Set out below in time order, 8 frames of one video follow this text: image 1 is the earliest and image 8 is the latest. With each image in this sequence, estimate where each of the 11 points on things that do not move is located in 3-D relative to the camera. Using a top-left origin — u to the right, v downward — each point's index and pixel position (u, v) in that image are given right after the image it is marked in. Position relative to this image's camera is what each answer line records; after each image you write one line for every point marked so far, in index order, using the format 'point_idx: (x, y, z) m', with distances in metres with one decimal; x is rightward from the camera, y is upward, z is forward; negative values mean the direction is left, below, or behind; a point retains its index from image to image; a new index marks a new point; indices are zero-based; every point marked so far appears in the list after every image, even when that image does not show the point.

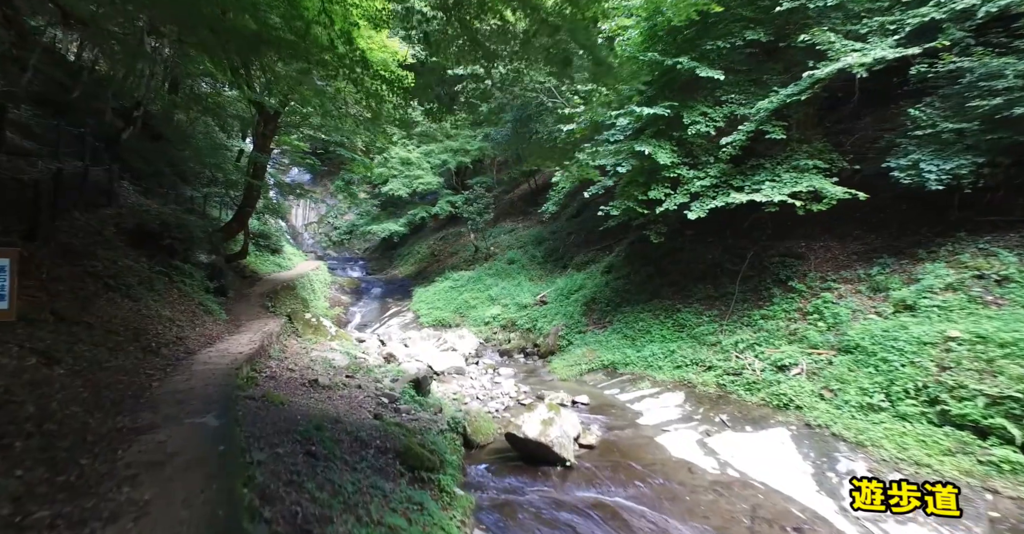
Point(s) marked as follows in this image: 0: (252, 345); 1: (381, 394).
0: (-4.0, -1.2, +7.2) m
1: (-1.8, -1.7, +6.3) m
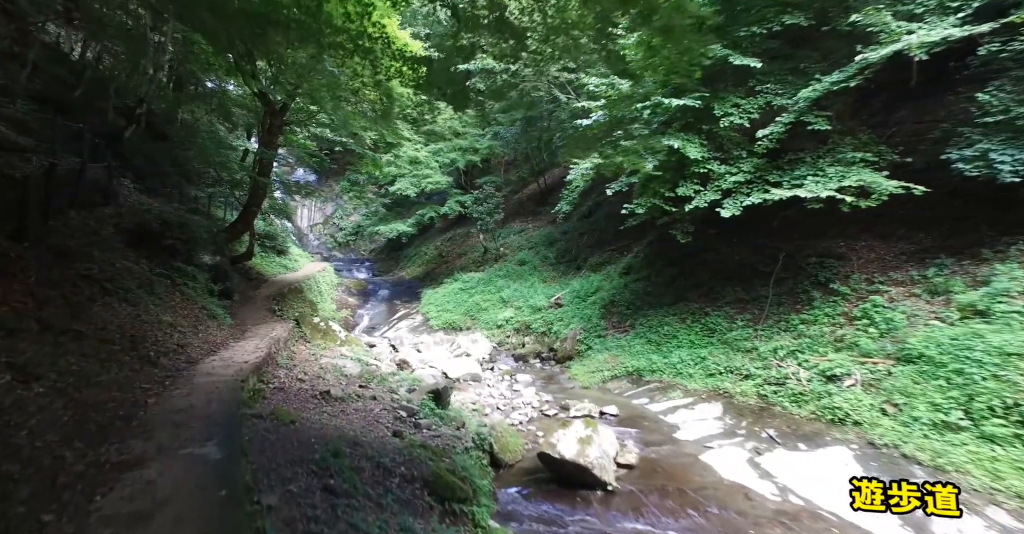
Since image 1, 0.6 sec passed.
0: (-3.6, -1.2, +6.8) m
1: (-1.4, -1.7, +5.8) m
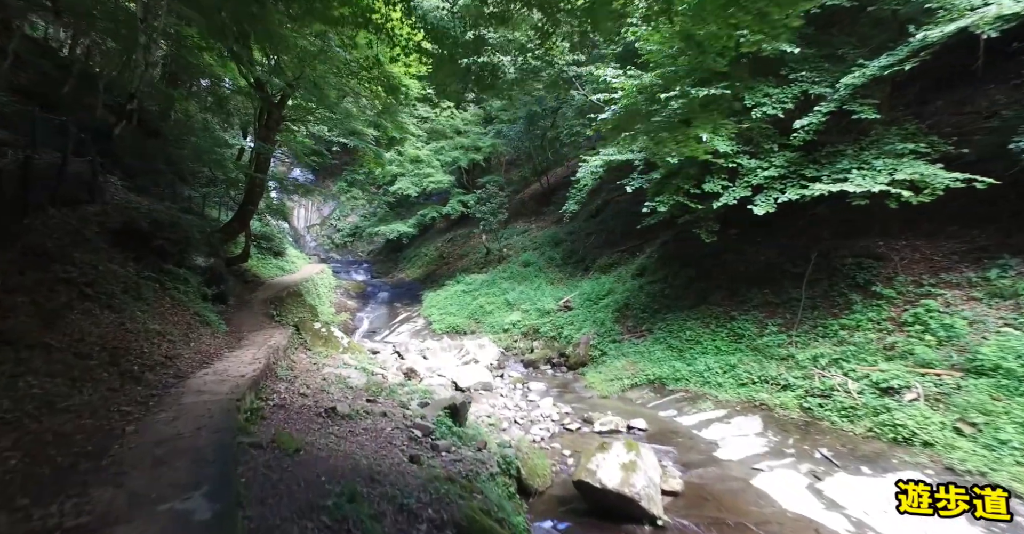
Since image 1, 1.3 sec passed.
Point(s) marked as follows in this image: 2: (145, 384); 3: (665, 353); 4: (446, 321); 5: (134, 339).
0: (-3.3, -1.3, +6.2) m
1: (-1.1, -1.8, +5.3) m
2: (-3.7, -1.2, +4.8) m
3: (+3.0, -1.7, +9.3) m
4: (-2.4, -1.9, +17.0) m
5: (-4.4, -0.9, +5.6) m
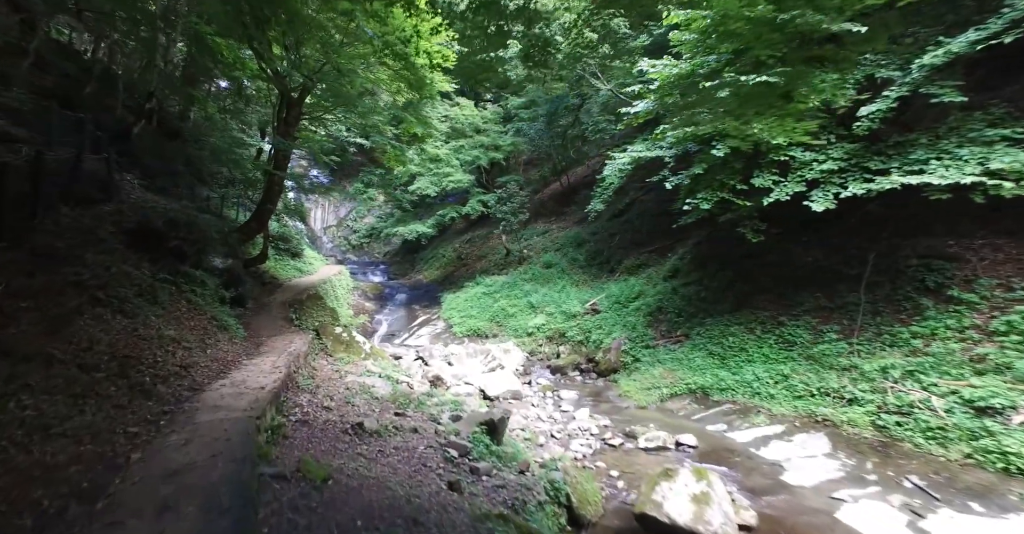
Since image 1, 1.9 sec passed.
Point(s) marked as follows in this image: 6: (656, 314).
0: (-2.9, -1.3, +5.7) m
1: (-0.7, -1.8, +4.8) m
2: (-3.3, -1.2, +4.4) m
3: (+3.5, -1.7, +8.7) m
4: (-1.6, -2.0, +16.5) m
5: (-4.0, -0.9, +5.2) m
6: (+3.4, -1.1, +11.4) m
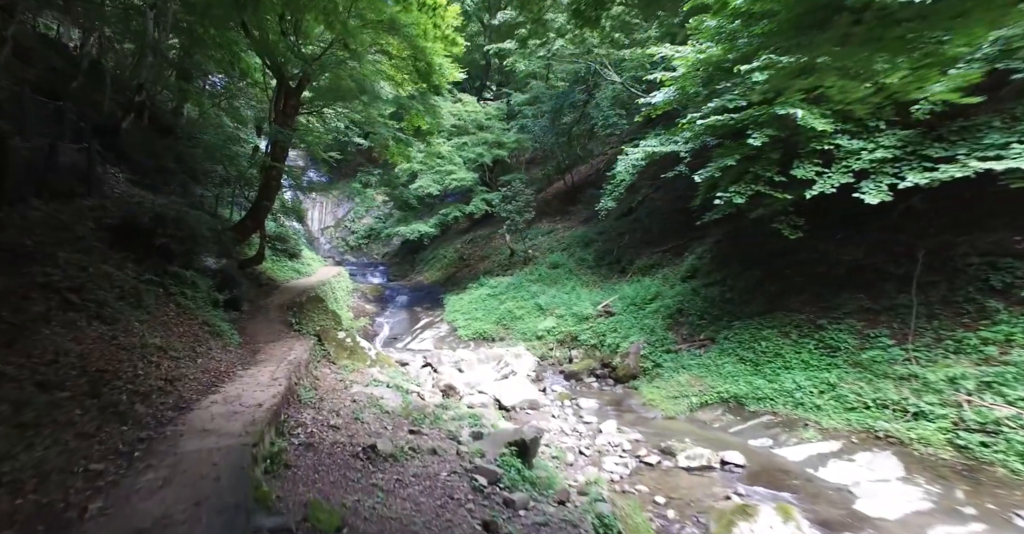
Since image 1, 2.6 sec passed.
0: (-2.6, -1.3, +5.1) m
1: (-0.4, -1.8, +4.1) m
2: (-3.0, -1.2, +3.7) m
3: (+3.8, -1.7, +8.1) m
4: (-1.3, -2.0, +15.9) m
5: (-3.7, -0.9, +4.5) m
6: (+3.7, -1.1, +10.7) m
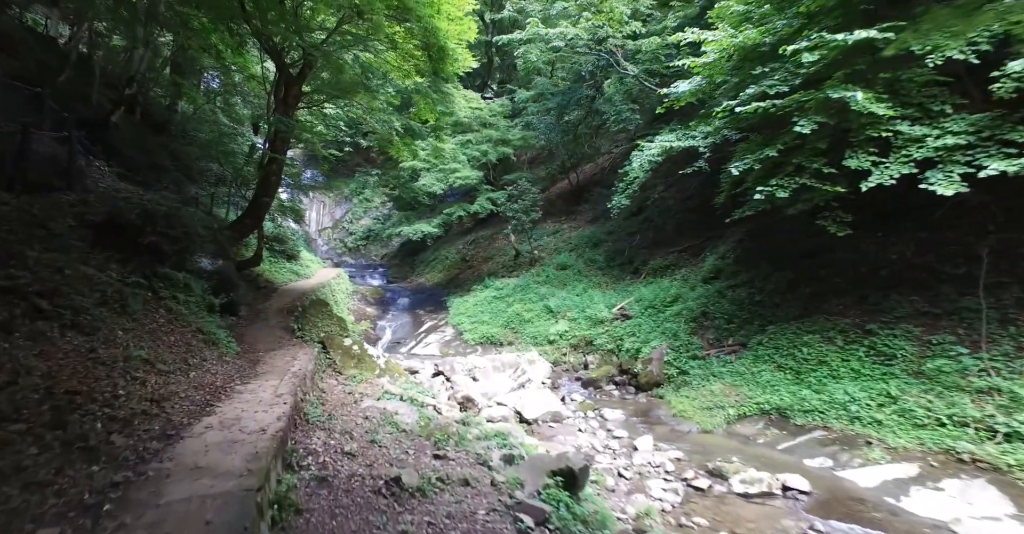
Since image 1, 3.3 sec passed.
0: (-2.2, -1.3, +4.4) m
1: (0.0, -1.8, +3.5) m
2: (-2.6, -1.2, +3.1) m
3: (+4.2, -1.7, +7.5) m
4: (-1.0, -2.0, +15.2) m
5: (-3.3, -0.9, +3.9) m
6: (+4.0, -1.1, +10.1) m
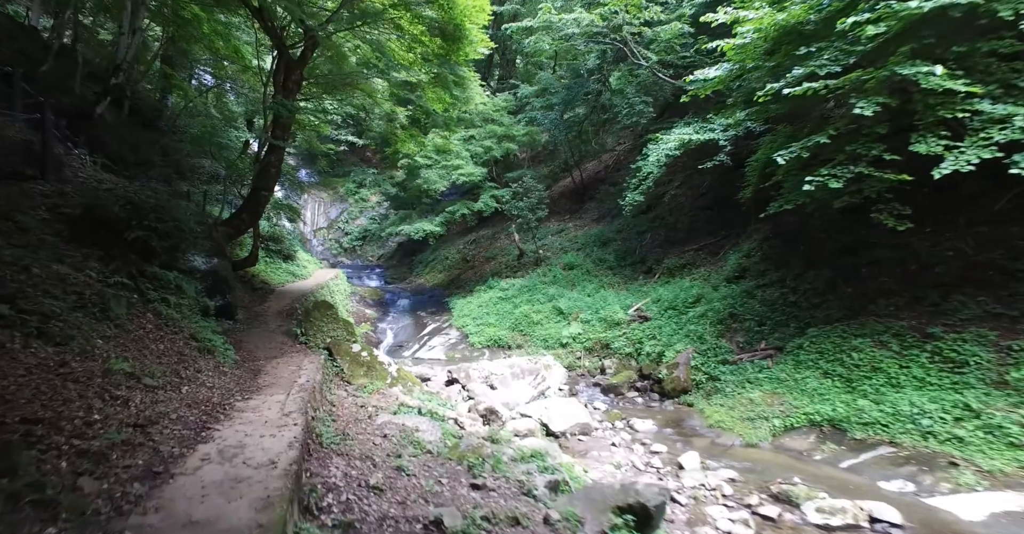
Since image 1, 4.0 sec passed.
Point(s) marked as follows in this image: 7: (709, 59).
0: (-1.8, -1.3, +3.7) m
1: (+0.4, -1.7, +2.8) m
2: (-2.2, -1.2, +2.4) m
3: (+4.5, -1.7, +6.9) m
4: (-0.8, -2.0, +14.5) m
5: (-2.9, -0.9, +3.2) m
6: (+4.4, -1.1, +9.5) m
7: (+5.4, +5.8, +13.1) m
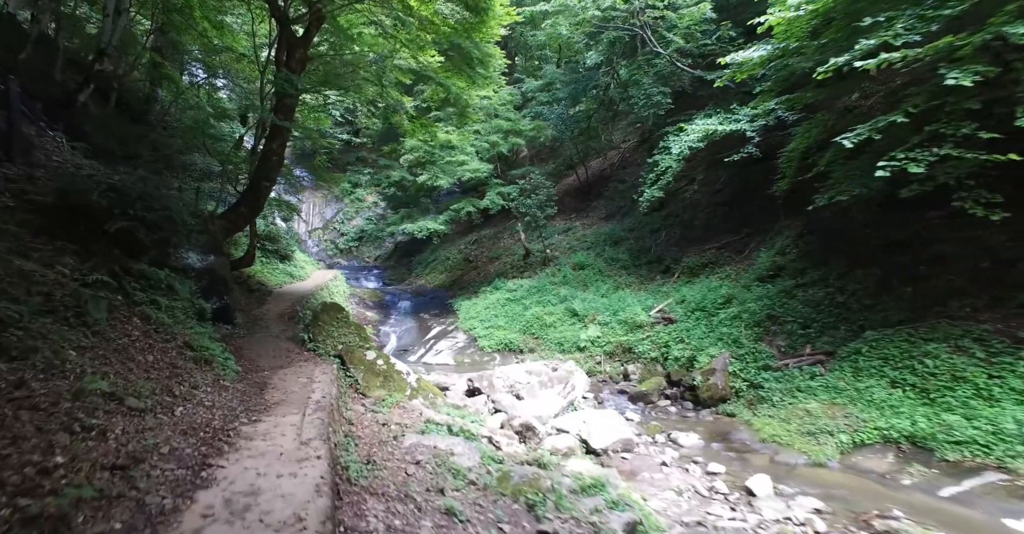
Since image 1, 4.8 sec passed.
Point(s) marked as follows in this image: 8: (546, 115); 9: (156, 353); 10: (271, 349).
0: (-1.3, -1.2, +3.0) m
1: (+0.9, -1.7, +2.1) m
2: (-1.7, -1.2, +1.6) m
3: (+5.0, -1.6, +6.2) m
4: (-0.4, -2.0, +13.8) m
5: (-2.4, -0.8, +2.4) m
6: (+4.8, -1.1, +8.8) m
7: (+5.8, +5.8, +12.5) m
8: (+1.5, +6.0, +18.5) m
9: (-3.1, -0.7, +4.1) m
10: (-3.2, -1.0, +6.3) m
